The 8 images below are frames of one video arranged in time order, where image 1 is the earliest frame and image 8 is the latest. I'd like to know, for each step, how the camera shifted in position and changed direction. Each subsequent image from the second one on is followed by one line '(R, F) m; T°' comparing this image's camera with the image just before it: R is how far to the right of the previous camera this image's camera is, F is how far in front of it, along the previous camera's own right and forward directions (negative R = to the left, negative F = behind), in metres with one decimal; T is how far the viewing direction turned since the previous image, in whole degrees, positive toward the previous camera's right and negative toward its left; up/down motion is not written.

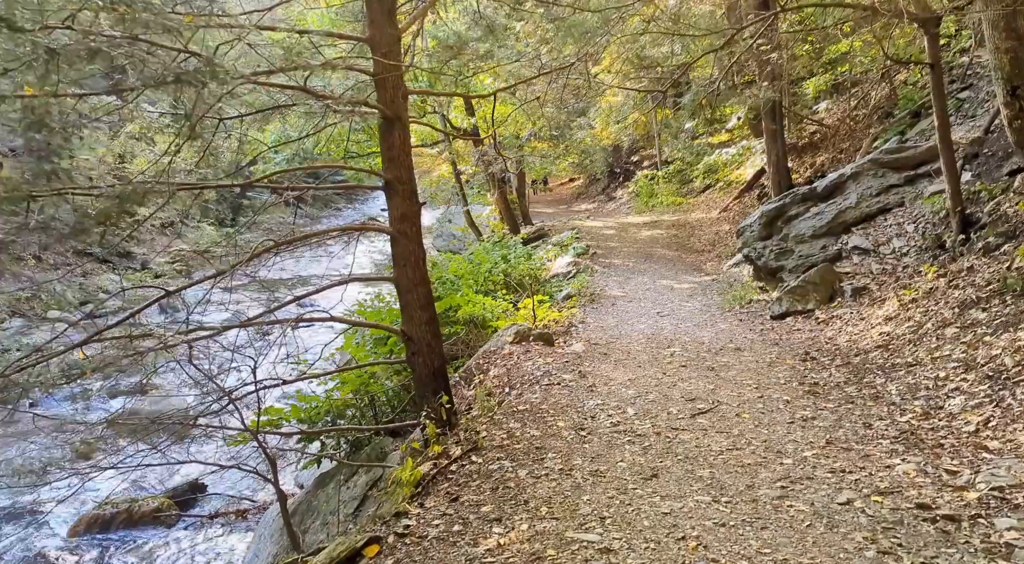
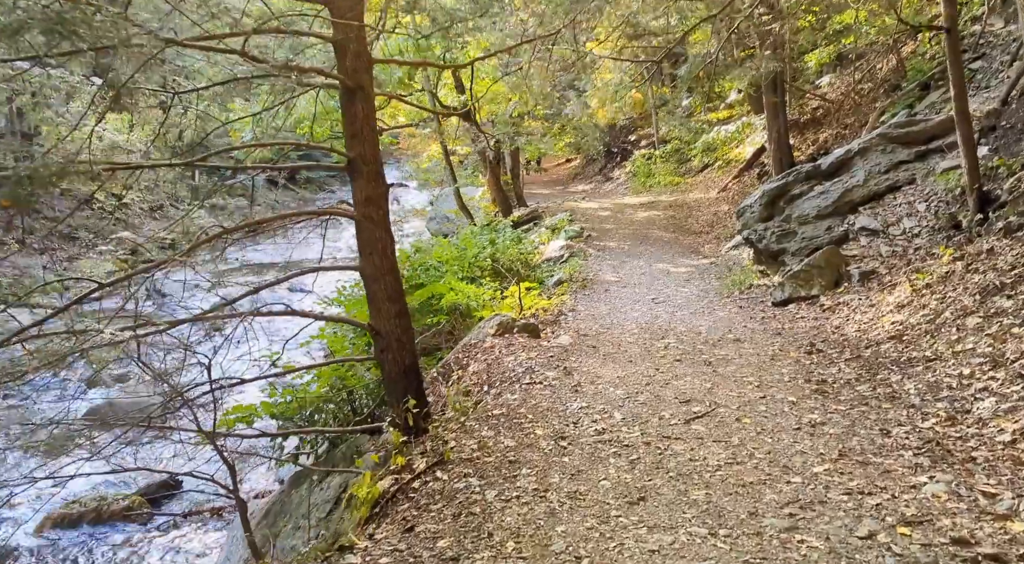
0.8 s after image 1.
(+0.2, +0.6) m; 0°
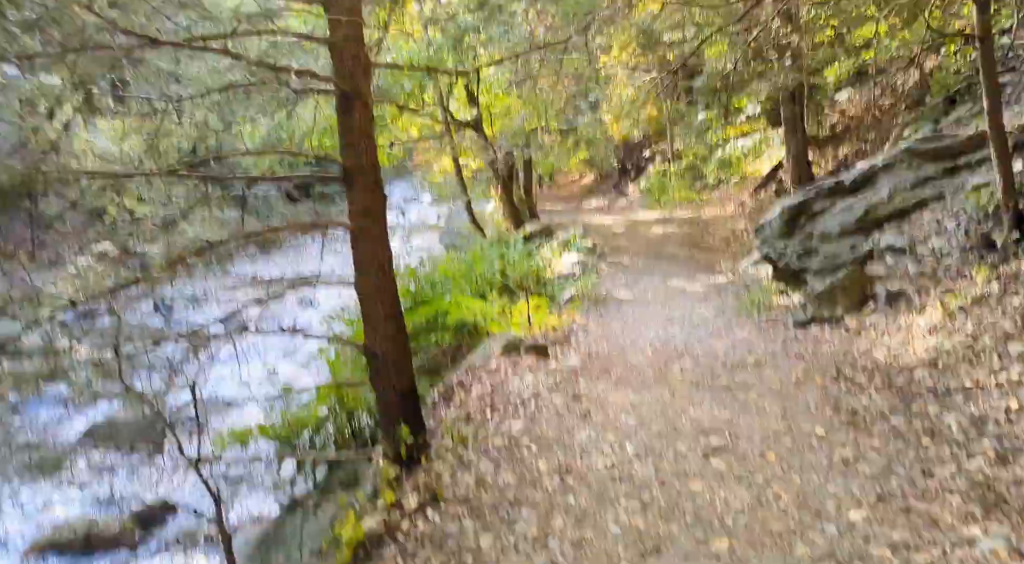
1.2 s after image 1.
(+0.1, +0.4) m; -1°
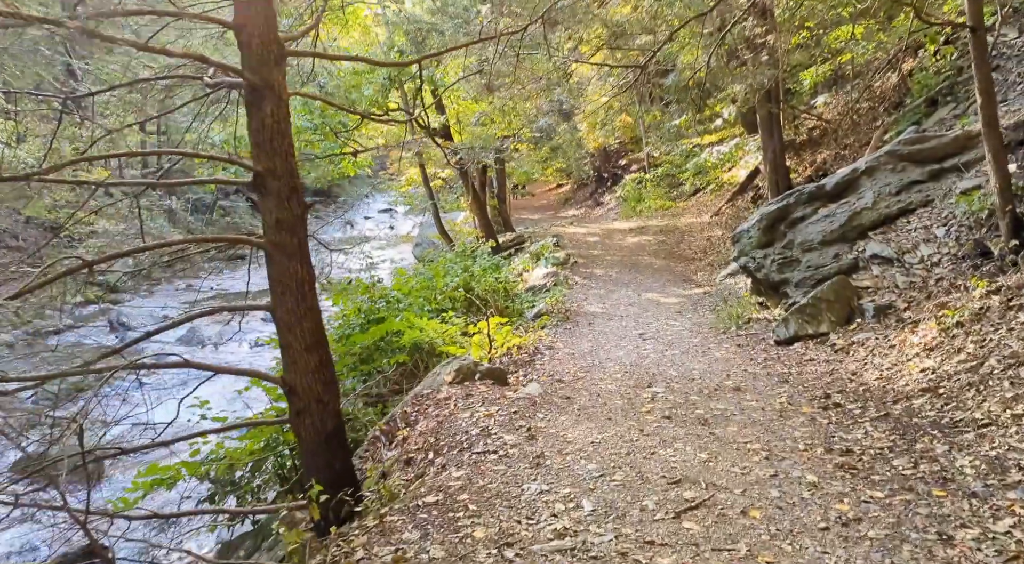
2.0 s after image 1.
(+0.3, +0.7) m; +2°
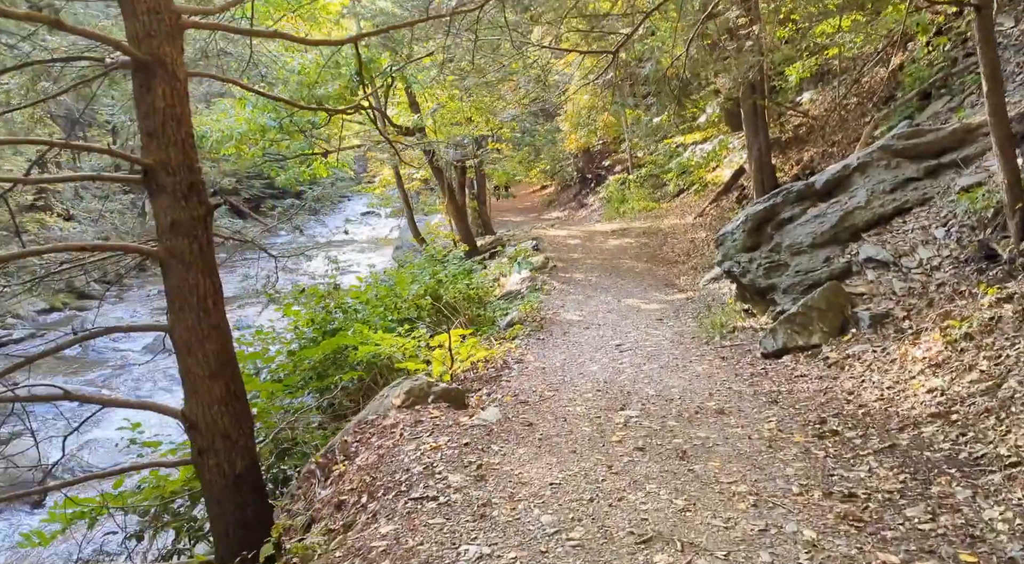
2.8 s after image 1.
(+0.3, +0.7) m; +1°
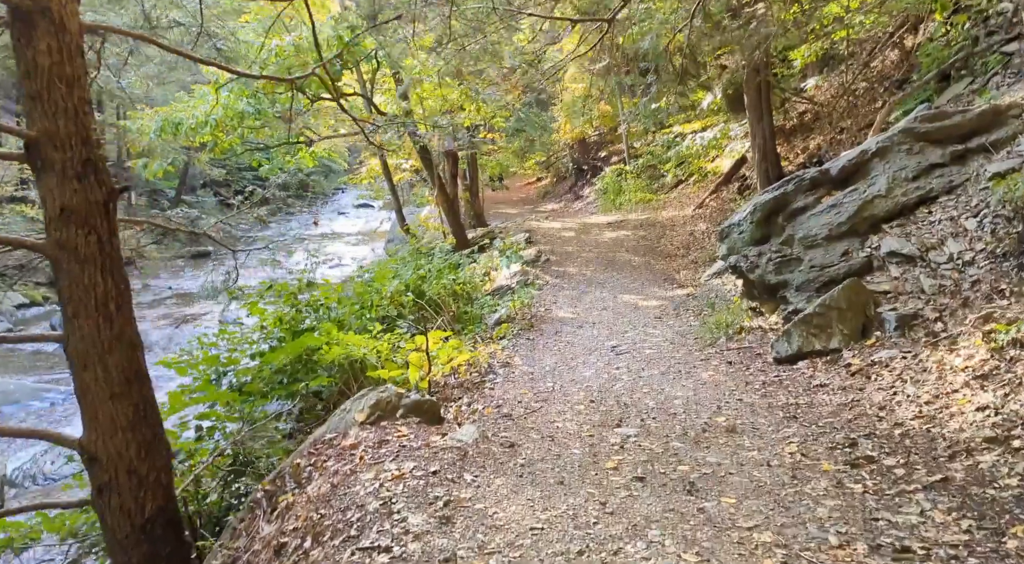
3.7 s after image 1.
(+0.1, +0.7) m; 0°
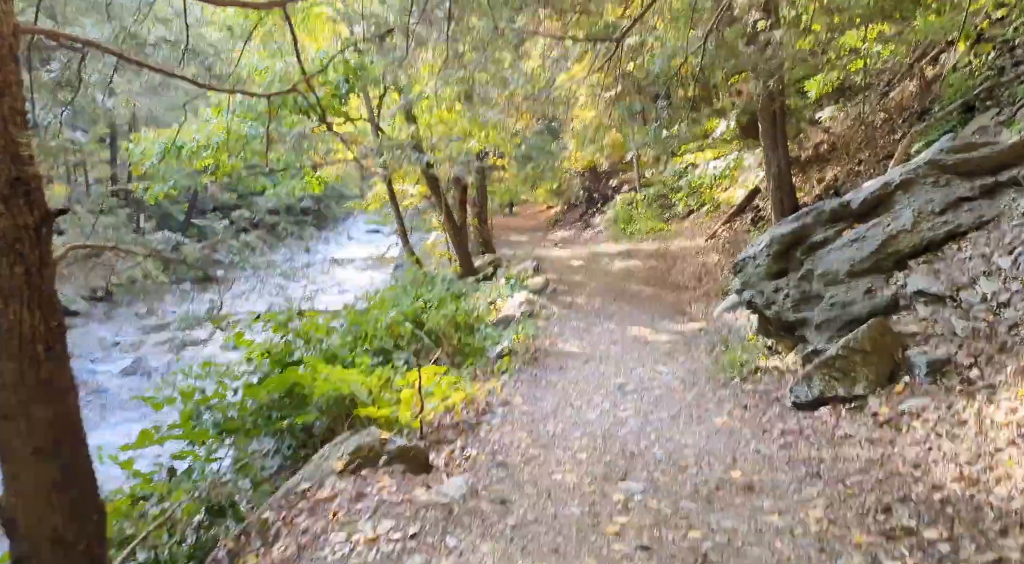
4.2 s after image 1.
(+0.1, +0.4) m; -1°
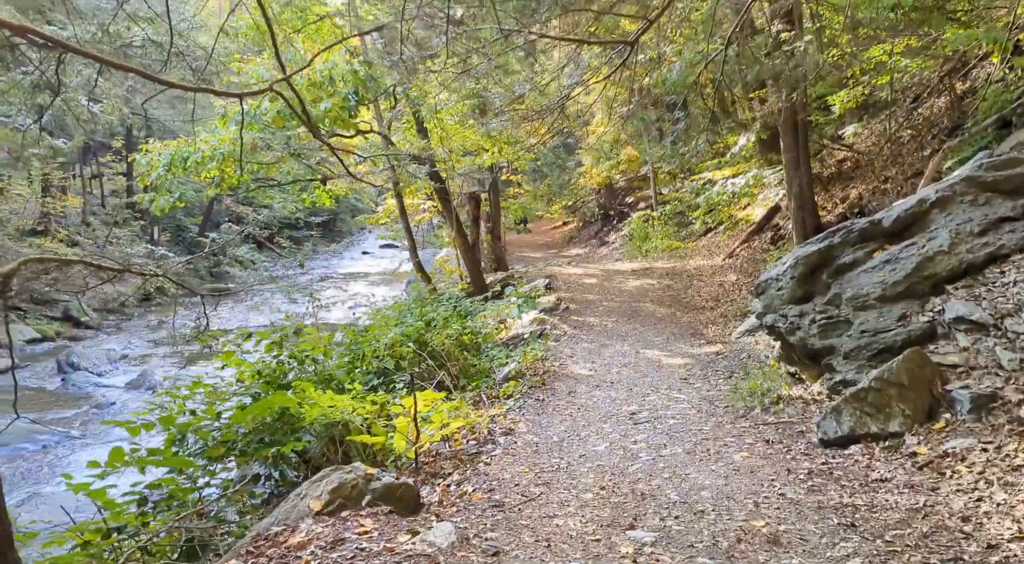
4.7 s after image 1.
(+0.1, +0.4) m; -1°
